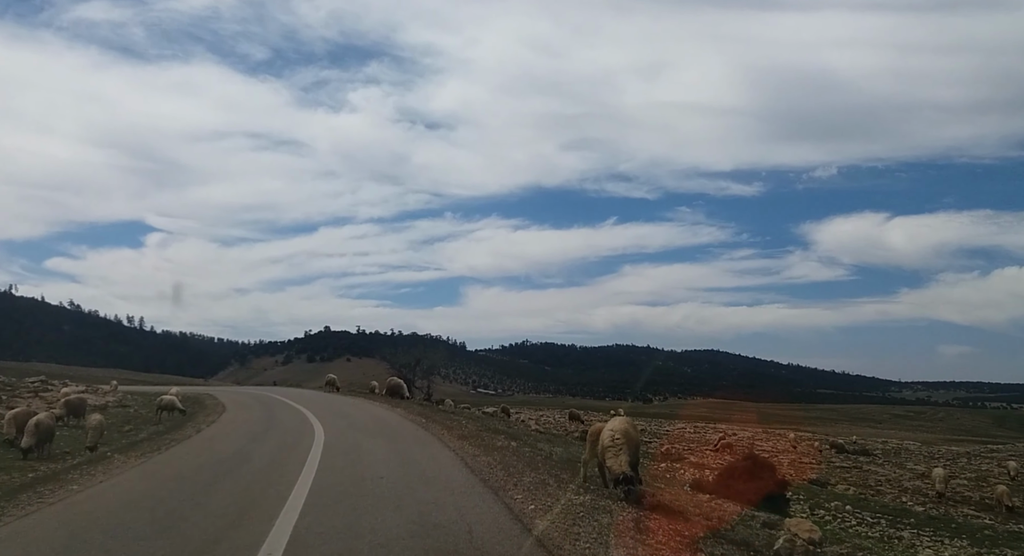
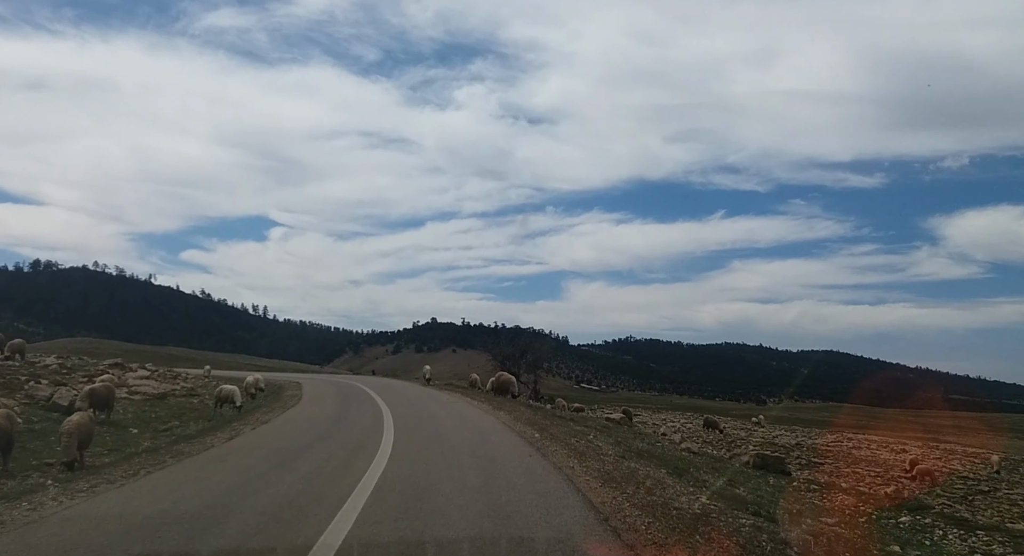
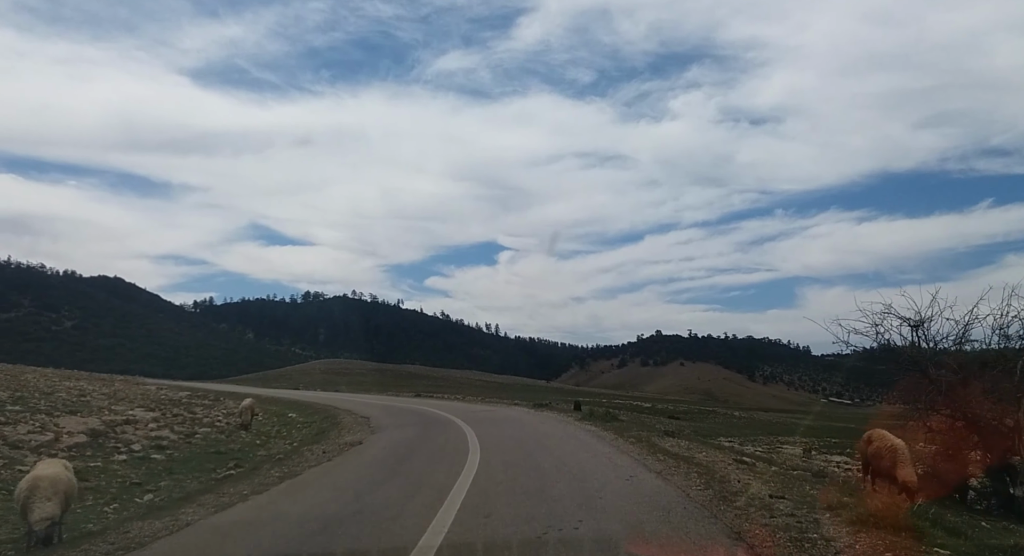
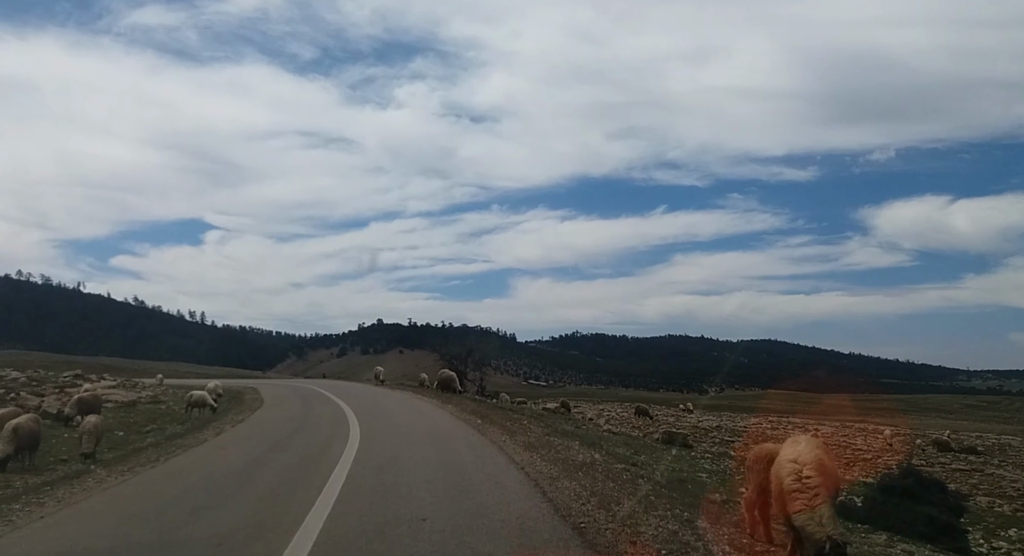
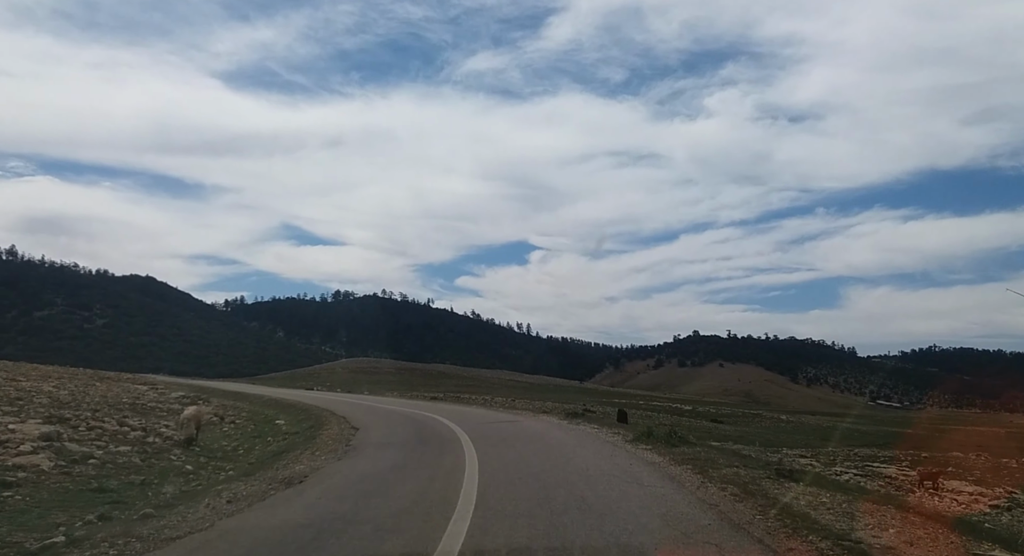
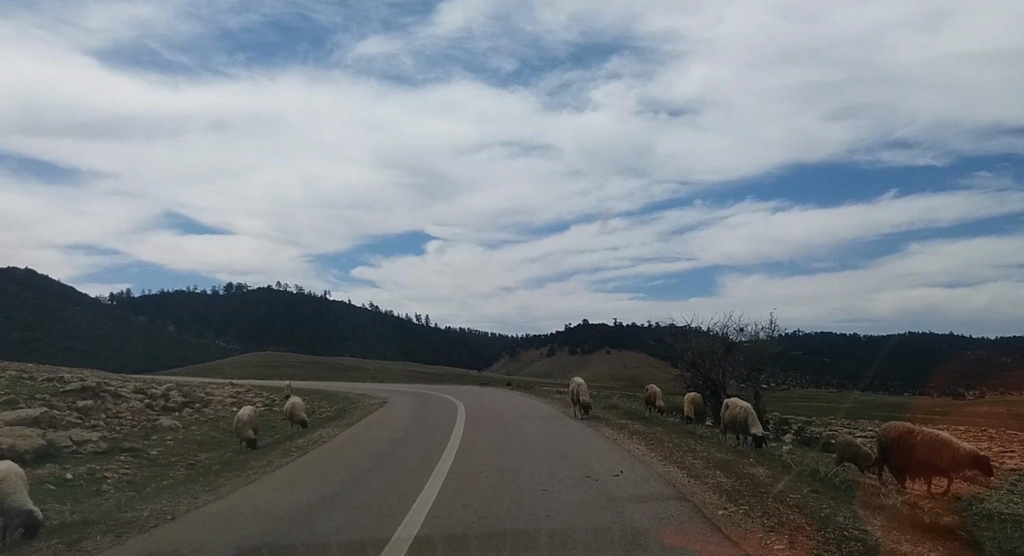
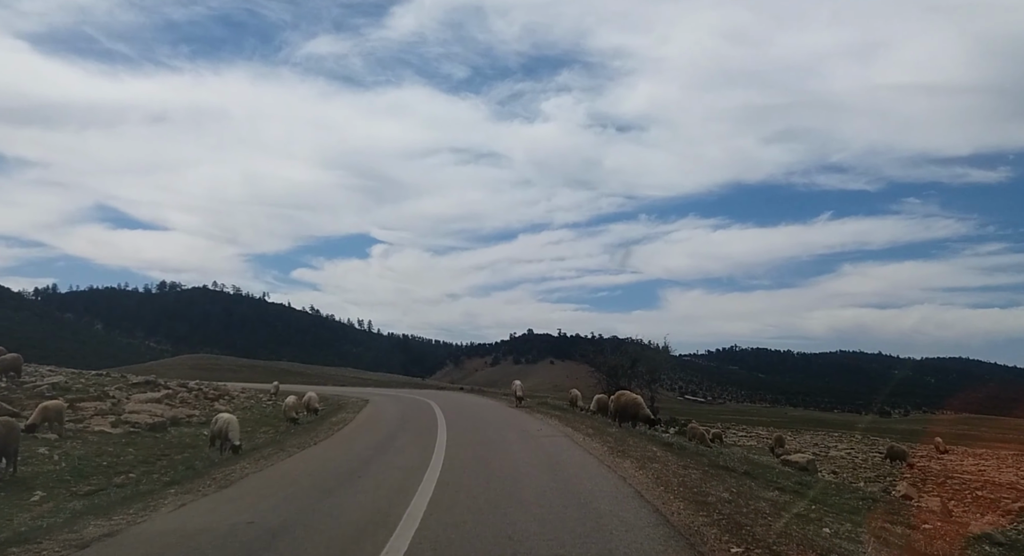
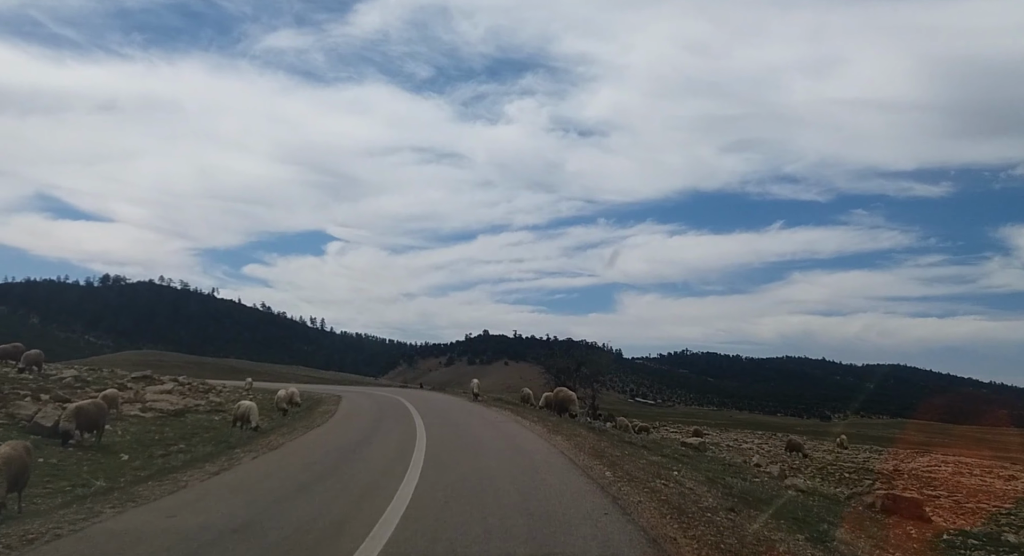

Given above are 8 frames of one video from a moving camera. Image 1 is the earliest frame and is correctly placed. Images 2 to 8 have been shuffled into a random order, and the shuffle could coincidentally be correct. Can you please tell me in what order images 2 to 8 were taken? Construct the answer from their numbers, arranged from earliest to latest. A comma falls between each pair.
4, 2, 8, 7, 6, 3, 5
